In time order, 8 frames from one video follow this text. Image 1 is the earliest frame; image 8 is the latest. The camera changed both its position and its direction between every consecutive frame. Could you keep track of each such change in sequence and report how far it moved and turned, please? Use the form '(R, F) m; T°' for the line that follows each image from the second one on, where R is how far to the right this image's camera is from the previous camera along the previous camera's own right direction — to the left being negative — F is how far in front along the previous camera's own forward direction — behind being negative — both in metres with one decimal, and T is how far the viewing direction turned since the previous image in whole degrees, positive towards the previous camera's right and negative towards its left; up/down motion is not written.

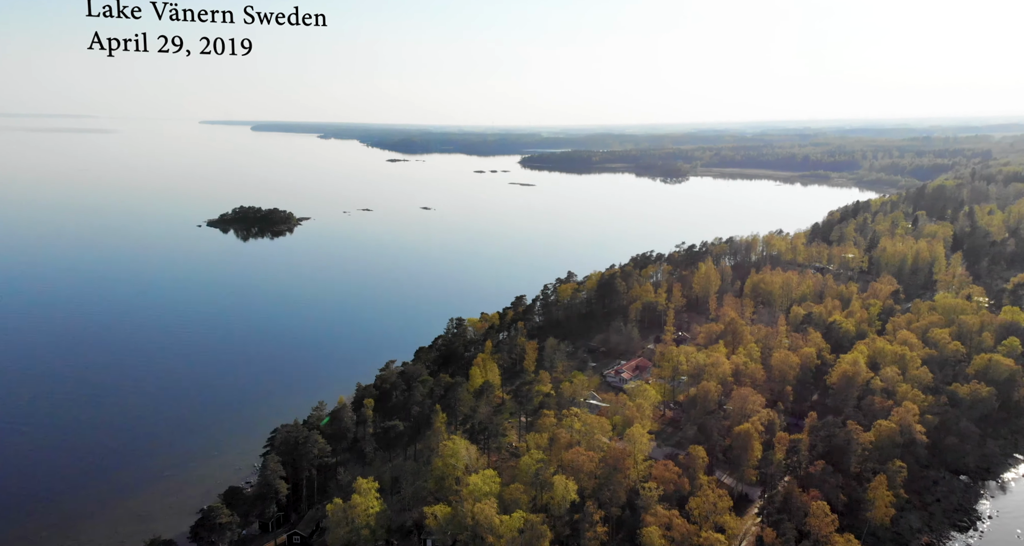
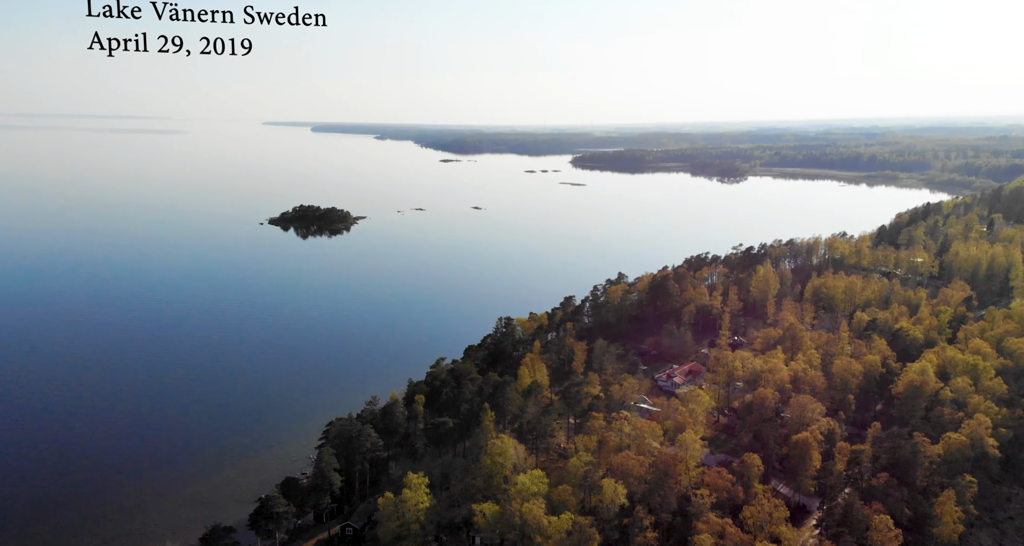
(+0.3, +0.1) m; -5°
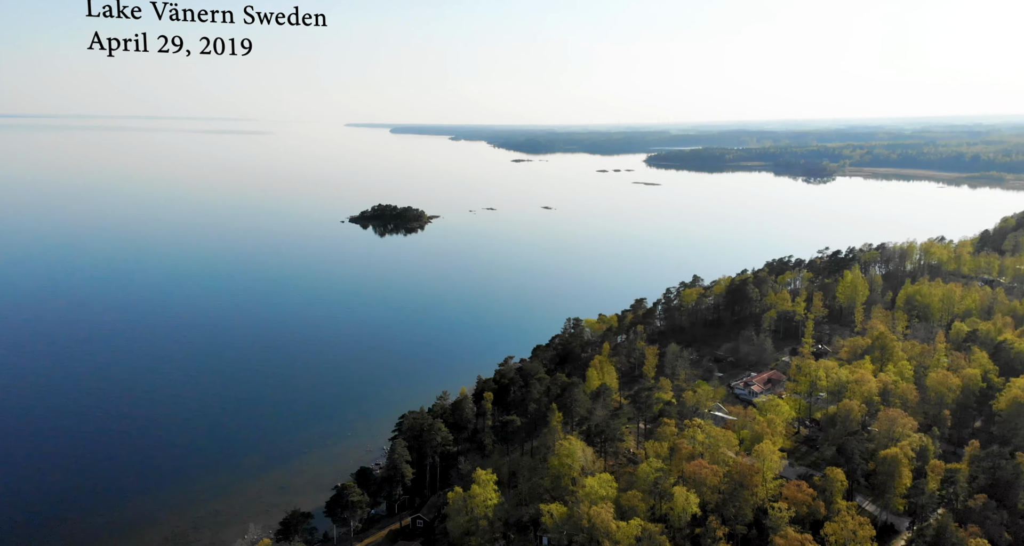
(+0.4, +0.2) m; -6°
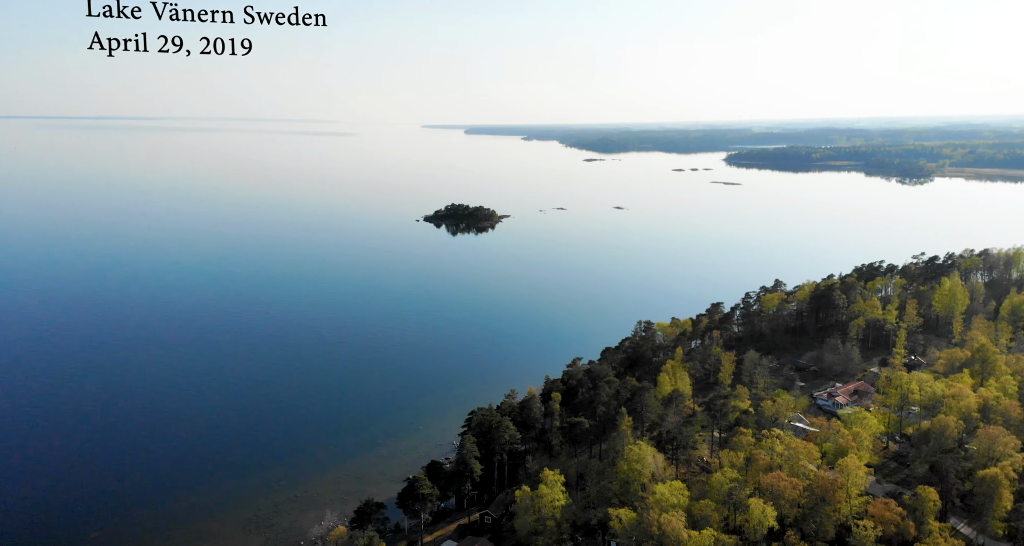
(+0.2, +0.3) m; -6°
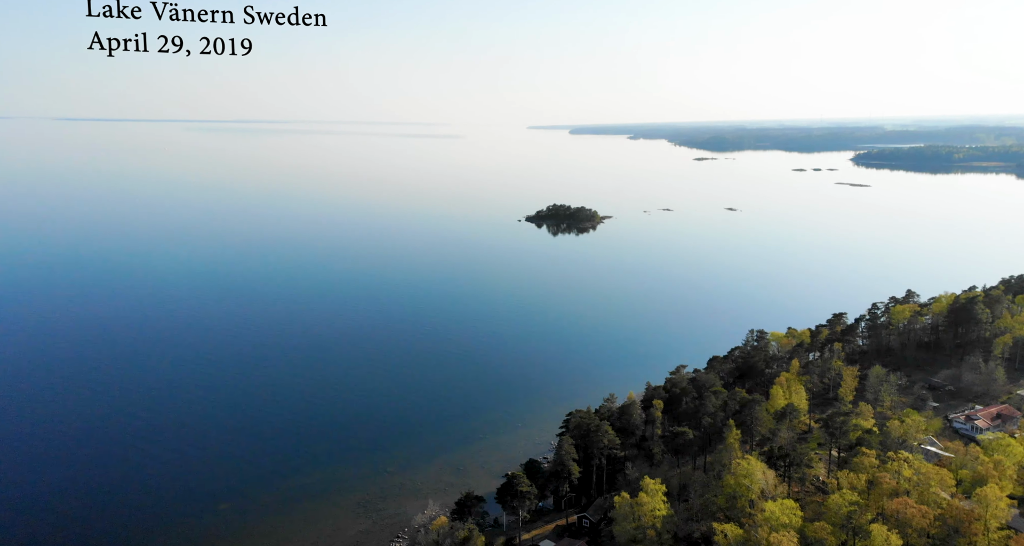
(+0.1, +0.5) m; -9°
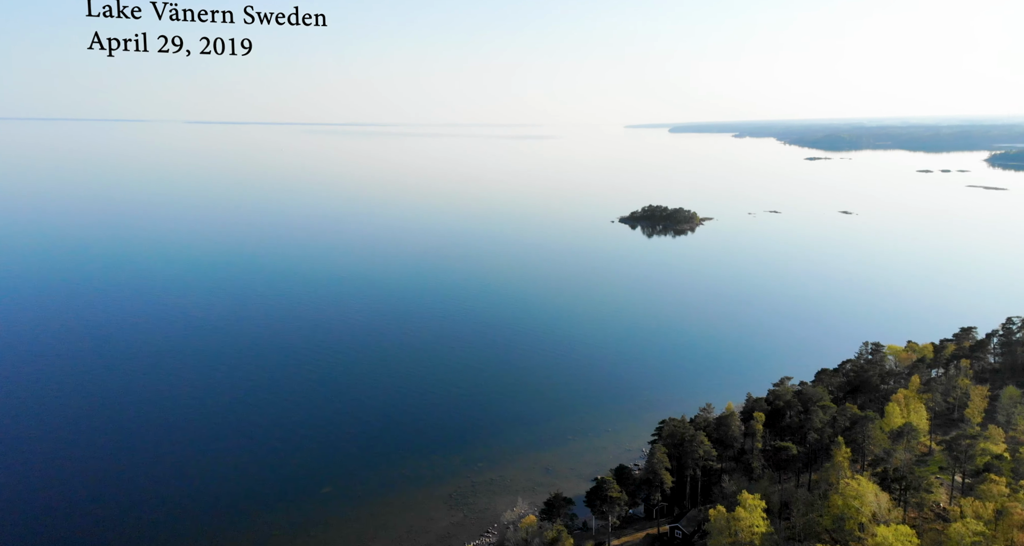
(0.0, +0.7) m; -8°
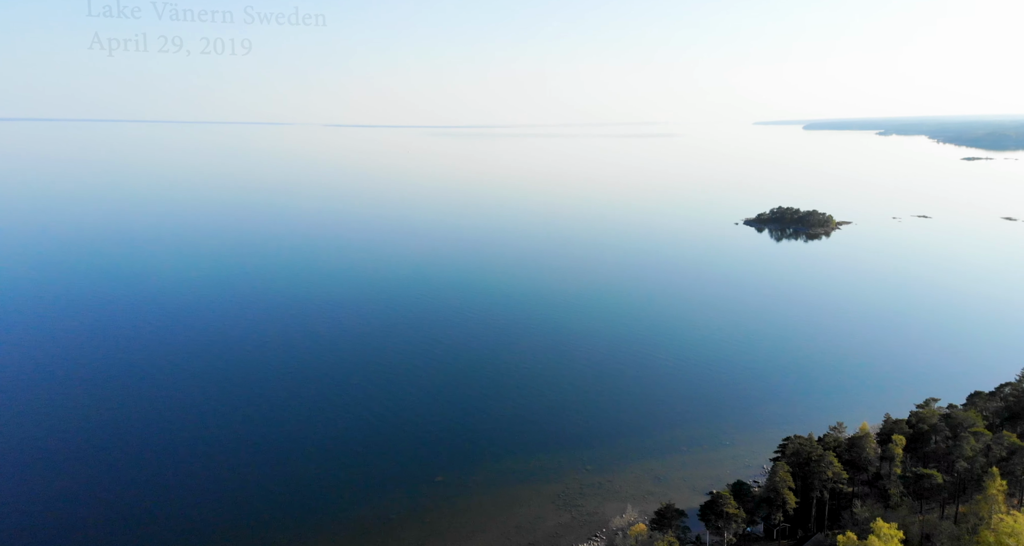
(+0.3, +1.0) m; -10°
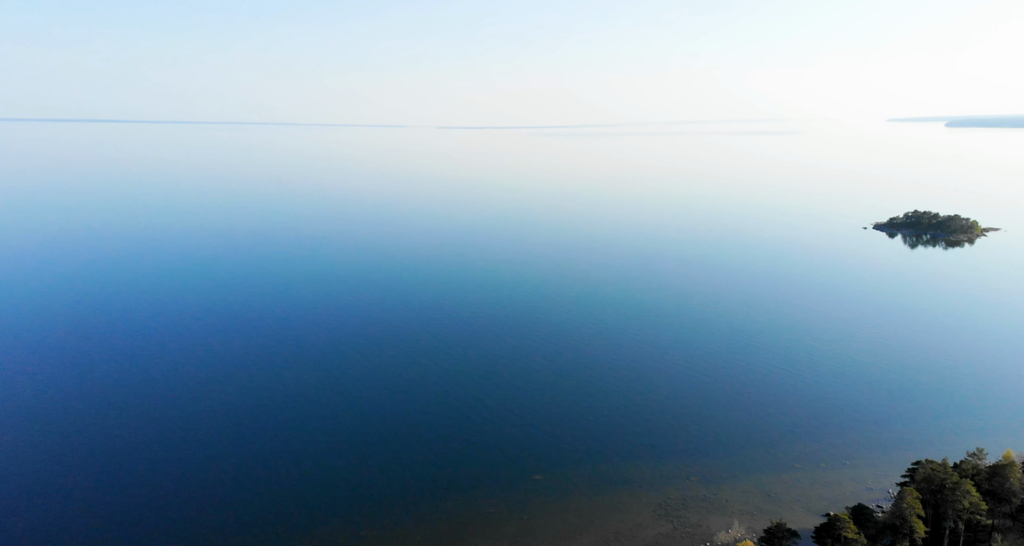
(+0.2, +0.6) m; -9°
